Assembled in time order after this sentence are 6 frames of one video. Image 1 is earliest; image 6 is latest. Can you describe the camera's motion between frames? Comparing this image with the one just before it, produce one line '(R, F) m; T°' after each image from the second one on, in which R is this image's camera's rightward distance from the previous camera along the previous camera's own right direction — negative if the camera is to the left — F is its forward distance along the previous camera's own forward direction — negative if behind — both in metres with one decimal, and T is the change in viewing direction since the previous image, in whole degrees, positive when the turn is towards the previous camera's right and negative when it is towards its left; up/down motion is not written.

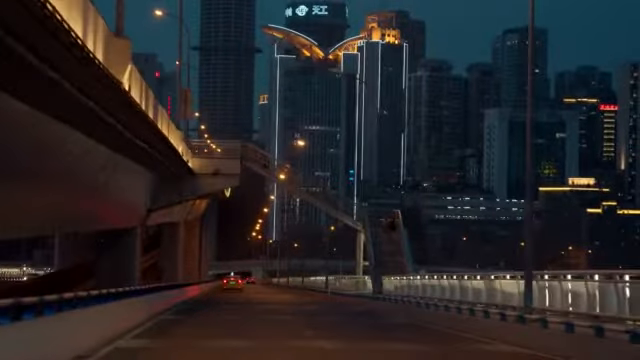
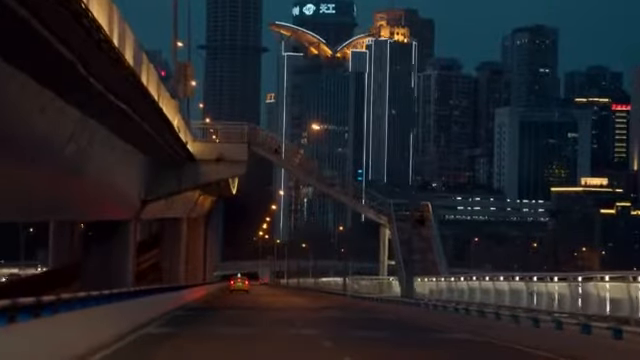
(-0.2, +2.7) m; 0°
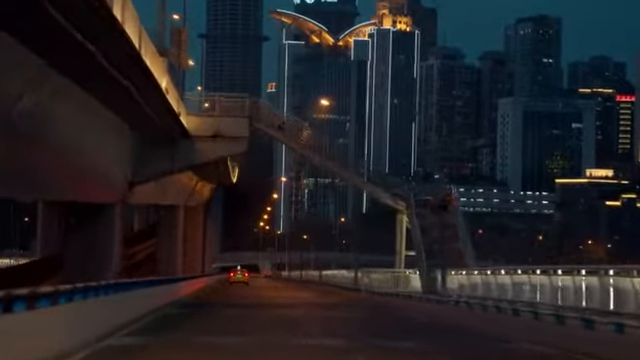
(-0.2, +2.1) m; 0°
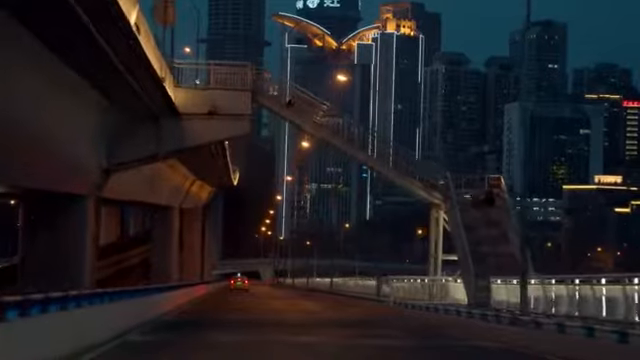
(-0.2, +3.0) m; 0°
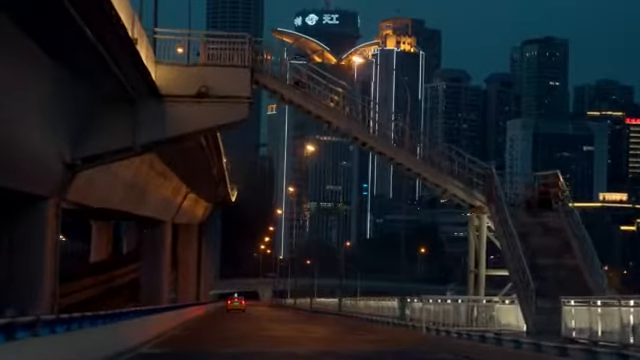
(-0.2, +2.6) m; 0°
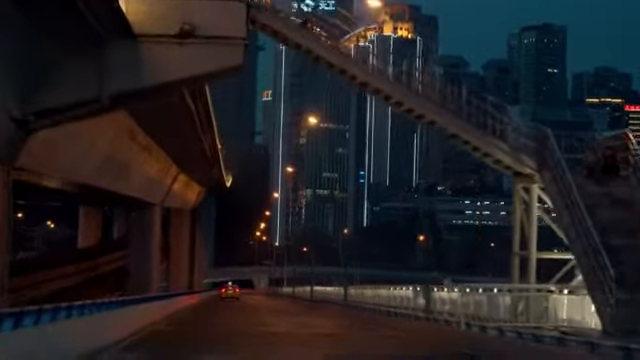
(-0.1, +2.1) m; 0°
